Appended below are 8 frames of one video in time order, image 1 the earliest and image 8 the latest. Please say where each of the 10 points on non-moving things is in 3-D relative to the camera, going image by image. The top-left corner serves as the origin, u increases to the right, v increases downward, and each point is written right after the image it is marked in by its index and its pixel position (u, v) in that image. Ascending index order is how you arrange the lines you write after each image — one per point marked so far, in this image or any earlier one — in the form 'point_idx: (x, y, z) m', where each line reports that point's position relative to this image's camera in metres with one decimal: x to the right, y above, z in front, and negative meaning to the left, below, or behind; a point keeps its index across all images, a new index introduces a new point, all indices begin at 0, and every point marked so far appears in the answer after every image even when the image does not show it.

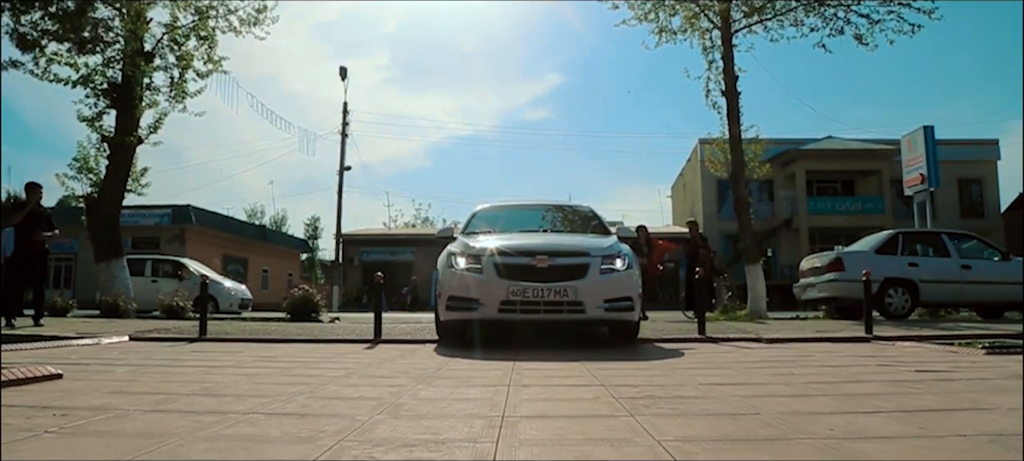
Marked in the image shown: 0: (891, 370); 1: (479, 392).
0: (+2.0, -0.7, +4.1) m
1: (-0.1, -0.7, +3.4) m
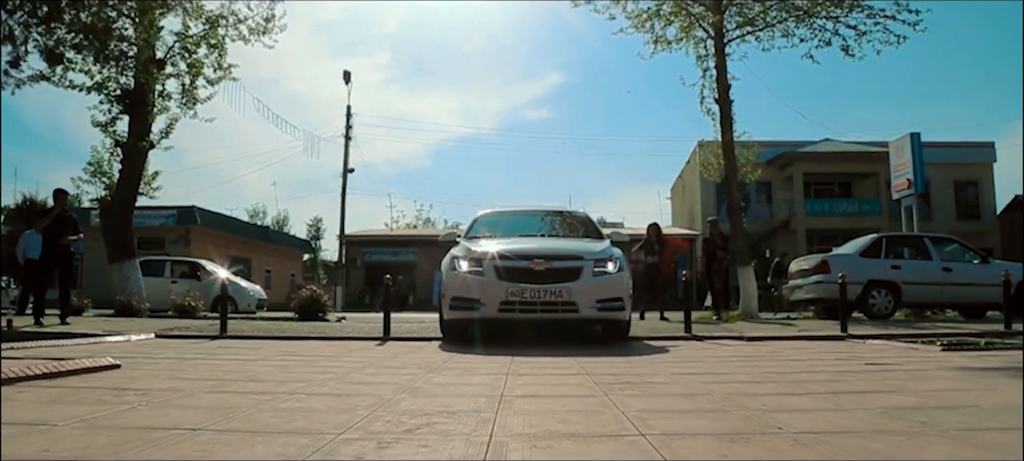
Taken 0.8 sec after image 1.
0: (+2.0, -0.8, +4.7) m
1: (-0.1, -0.7, +4.0) m
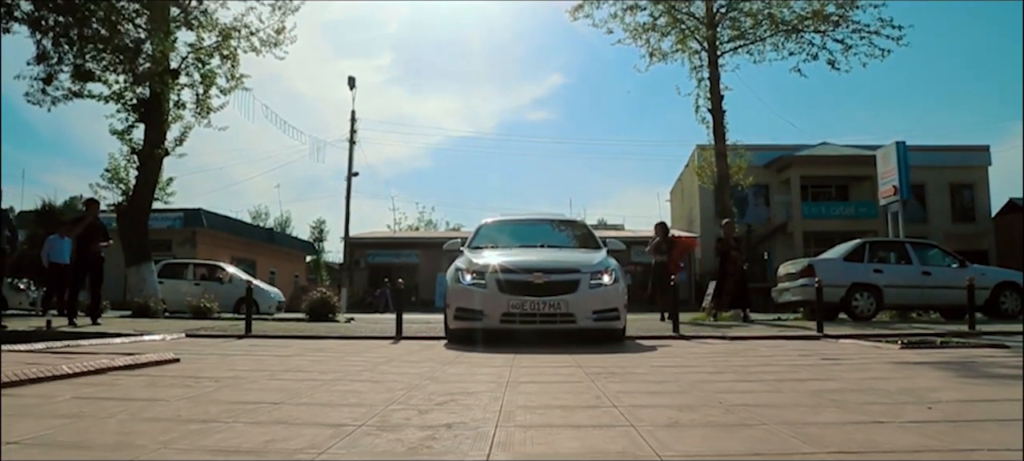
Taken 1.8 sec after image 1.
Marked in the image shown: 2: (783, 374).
0: (+2.0, -0.8, +5.4) m
1: (-0.1, -0.8, +4.7) m
2: (+1.4, -0.7, +4.2) m
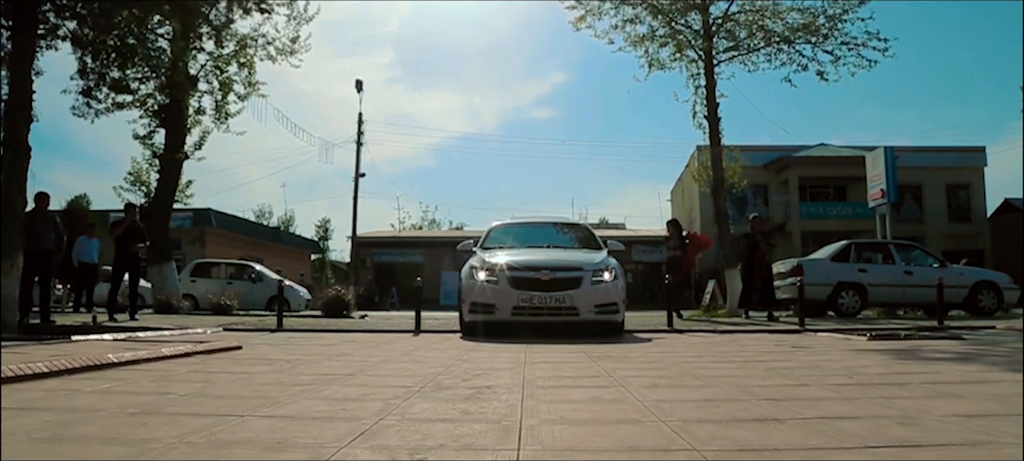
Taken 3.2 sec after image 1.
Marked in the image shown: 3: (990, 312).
0: (+2.1, -0.9, +6.2) m
1: (0.0, -0.8, +5.5) m
2: (+1.5, -0.8, +5.1) m
3: (+8.5, -1.5, +14.4) m
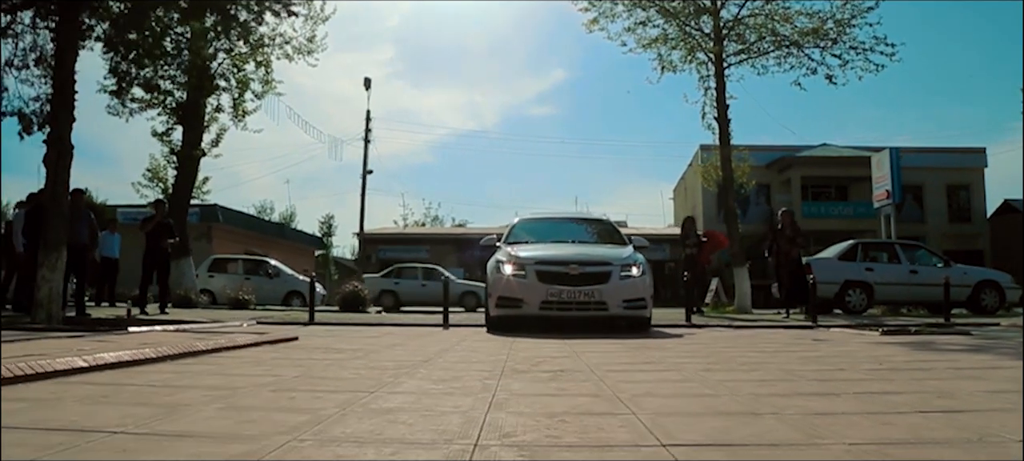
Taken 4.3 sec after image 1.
0: (+2.4, -0.9, +6.6) m
1: (+0.3, -0.8, +5.9) m
2: (+1.8, -0.8, +5.5) m
3: (+8.8, -1.5, +14.8) m
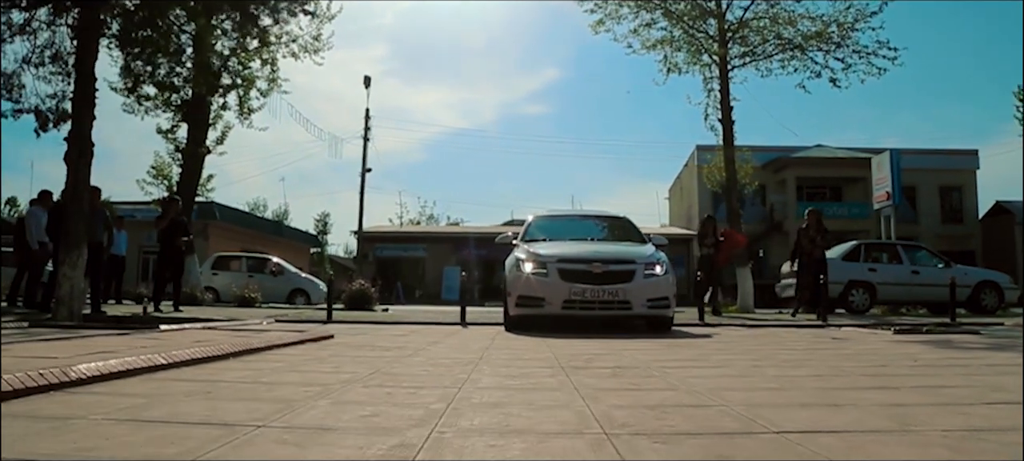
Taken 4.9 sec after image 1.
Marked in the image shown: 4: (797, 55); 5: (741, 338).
0: (+2.6, -0.9, +6.8) m
1: (+0.5, -0.8, +6.1) m
2: (+2.1, -0.8, +5.6) m
3: (+8.9, -1.5, +15.1) m
4: (+5.9, +3.7, +17.0) m
5: (+1.9, -0.9, +6.8) m
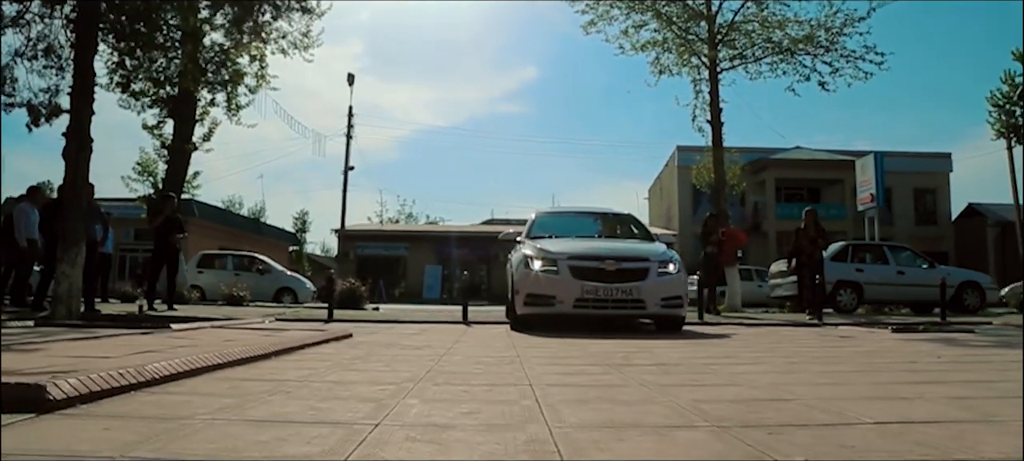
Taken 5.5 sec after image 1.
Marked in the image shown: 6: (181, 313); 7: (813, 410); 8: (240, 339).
0: (+2.7, -0.9, +7.0) m
1: (+0.7, -0.8, +6.2) m
2: (+2.2, -0.8, +5.8) m
3: (+8.8, -1.5, +15.4) m
4: (+5.8, +3.7, +17.3) m
5: (+2.0, -0.9, +7.0) m
6: (-4.8, -1.2, +11.8) m
7: (+0.9, -0.5, +2.4) m
8: (-1.6, -0.6, +4.9) m
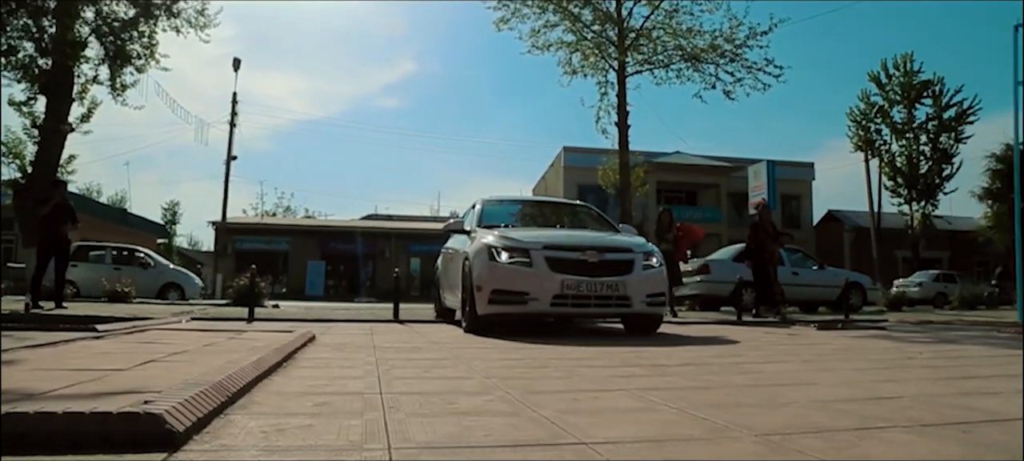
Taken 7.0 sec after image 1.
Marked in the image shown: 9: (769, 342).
0: (+2.4, -0.9, +7.2) m
1: (+0.4, -0.8, +6.1) m
2: (+2.0, -0.8, +6.0) m
3: (+7.0, -1.6, +16.5) m
4: (+3.9, +3.7, +17.8) m
5: (+1.6, -0.9, +7.1) m
6: (-5.8, -1.0, +10.8) m
7: (+1.3, -0.5, +2.4) m
8: (-1.6, -0.6, +4.5) m
9: (+1.7, -0.8, +5.8) m
